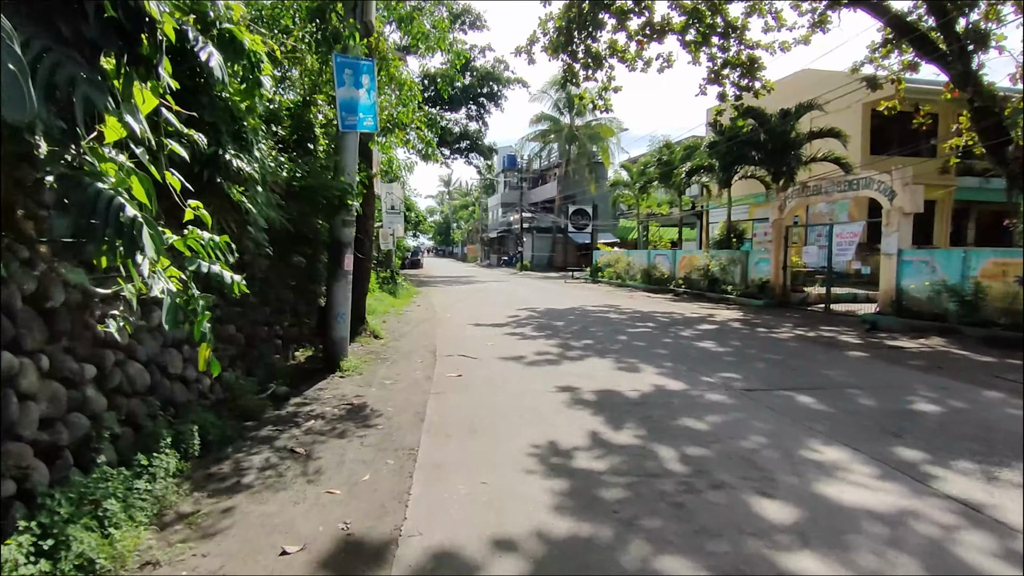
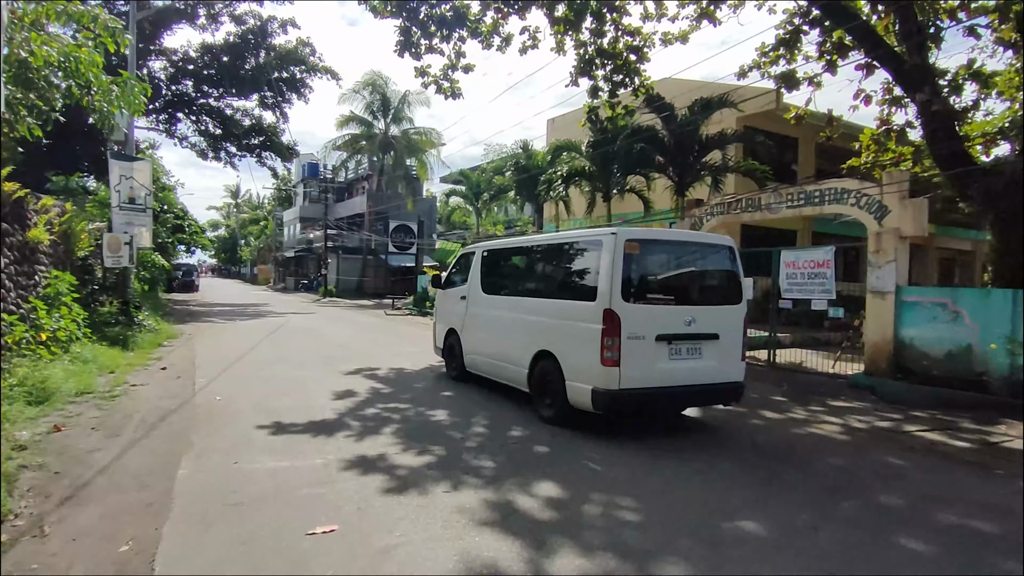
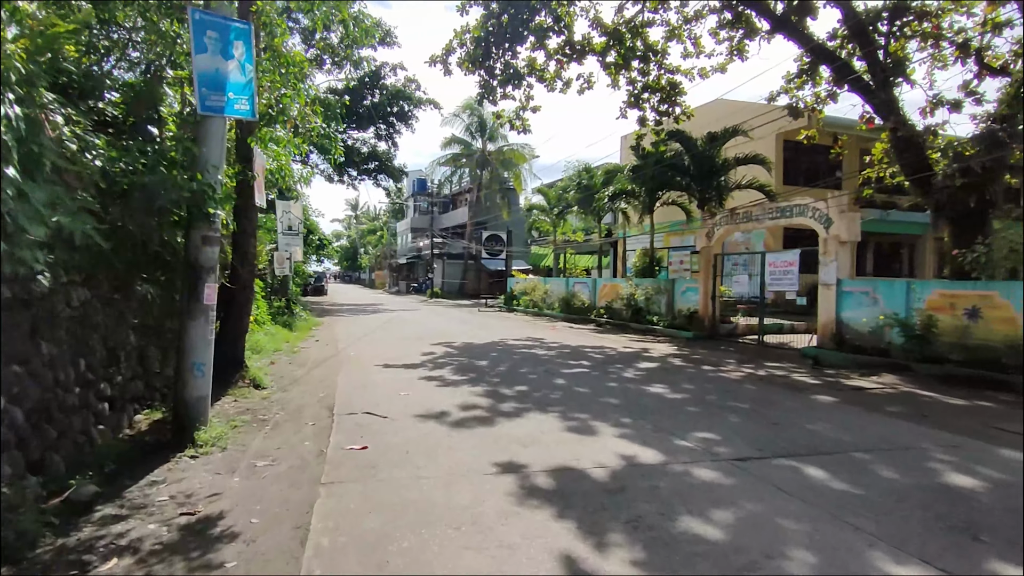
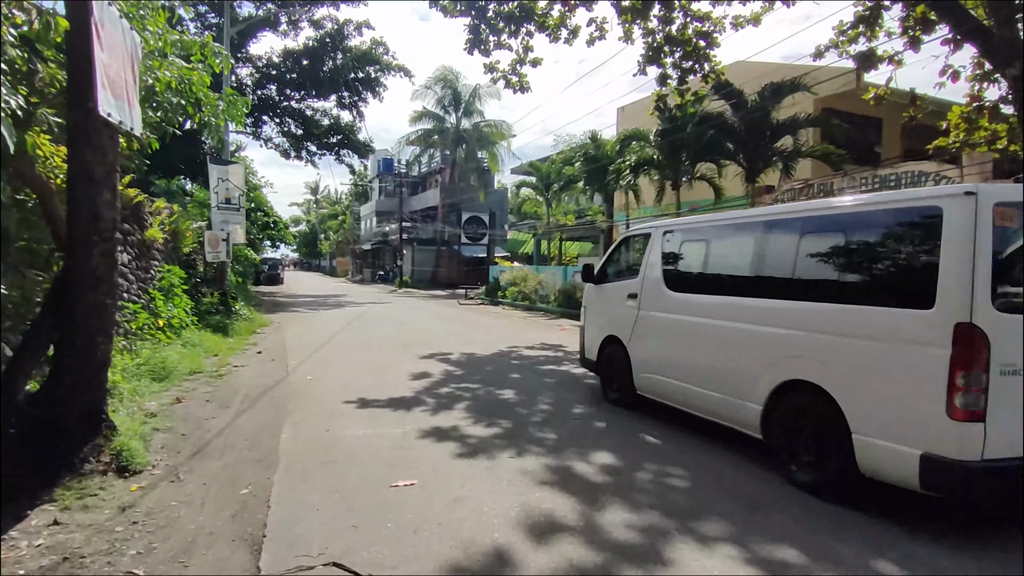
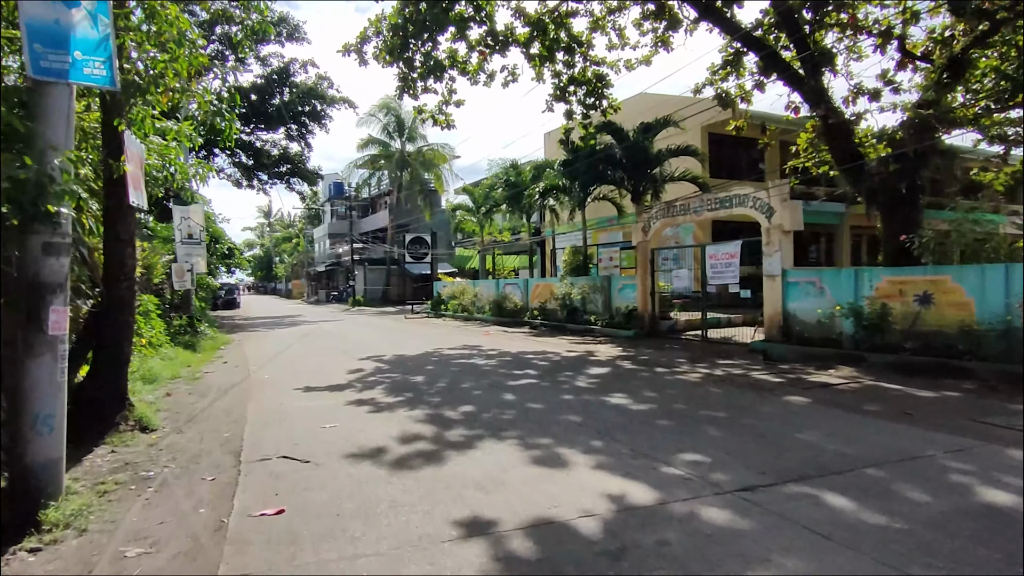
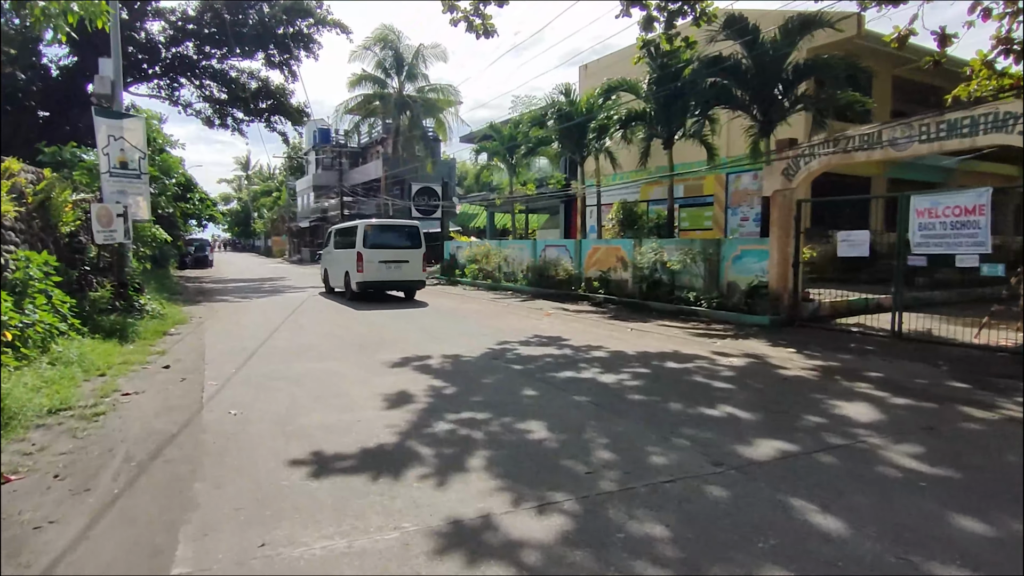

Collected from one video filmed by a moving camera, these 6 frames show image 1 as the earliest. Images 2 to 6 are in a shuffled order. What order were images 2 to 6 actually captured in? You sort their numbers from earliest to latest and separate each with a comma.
3, 5, 4, 2, 6
